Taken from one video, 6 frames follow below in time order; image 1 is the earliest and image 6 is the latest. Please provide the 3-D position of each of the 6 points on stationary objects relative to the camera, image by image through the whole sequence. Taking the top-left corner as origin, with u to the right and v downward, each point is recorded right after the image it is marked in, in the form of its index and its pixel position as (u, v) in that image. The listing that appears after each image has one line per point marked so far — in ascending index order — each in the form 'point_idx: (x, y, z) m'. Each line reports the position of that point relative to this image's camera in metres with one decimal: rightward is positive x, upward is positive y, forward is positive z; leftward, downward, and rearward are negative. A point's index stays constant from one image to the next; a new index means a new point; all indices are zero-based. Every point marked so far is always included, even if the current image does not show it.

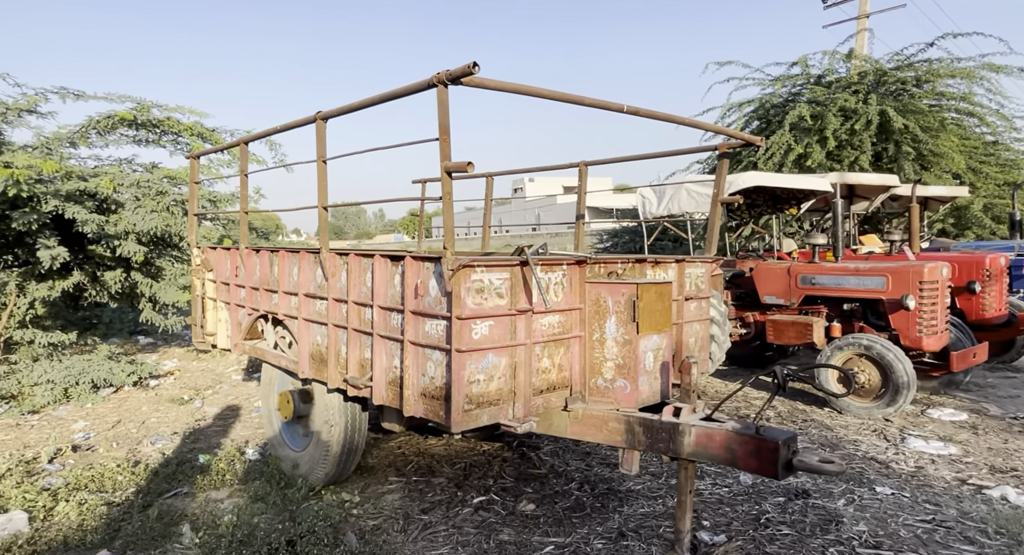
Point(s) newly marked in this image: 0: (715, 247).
0: (+1.4, +0.2, +4.9) m
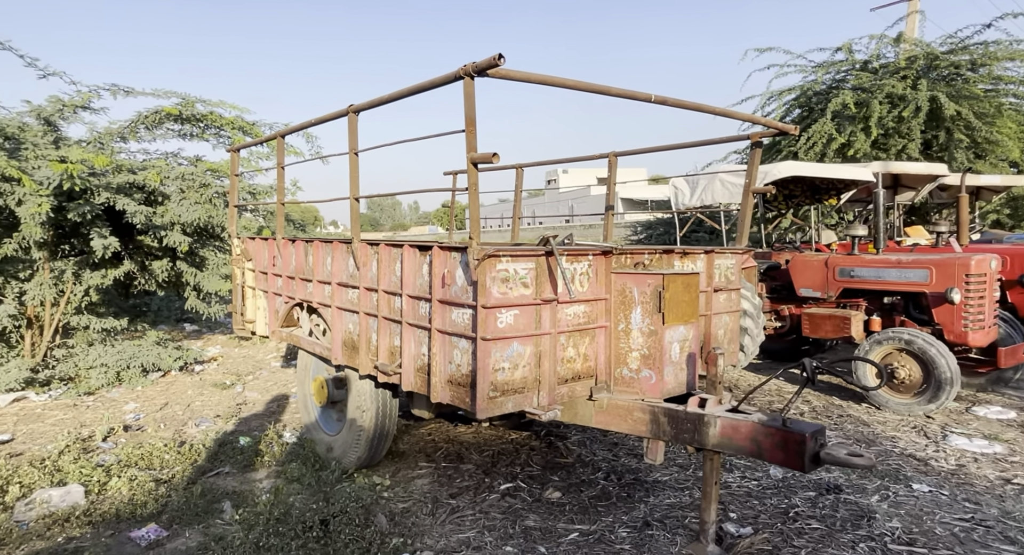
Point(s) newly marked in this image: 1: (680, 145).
0: (+1.6, +0.3, +4.8) m
1: (+1.3, +1.0, +5.4) m
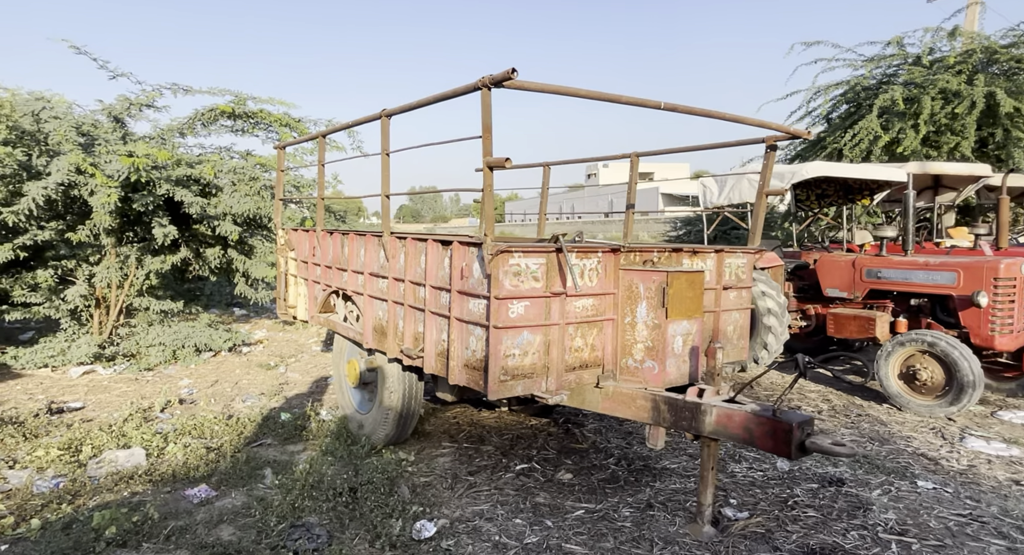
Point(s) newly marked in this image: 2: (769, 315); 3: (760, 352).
0: (+1.8, +0.3, +5.0) m
1: (+1.5, +1.1, +5.6) m
2: (+2.3, -0.3, +6.4) m
3: (+2.3, -0.7, +6.5) m
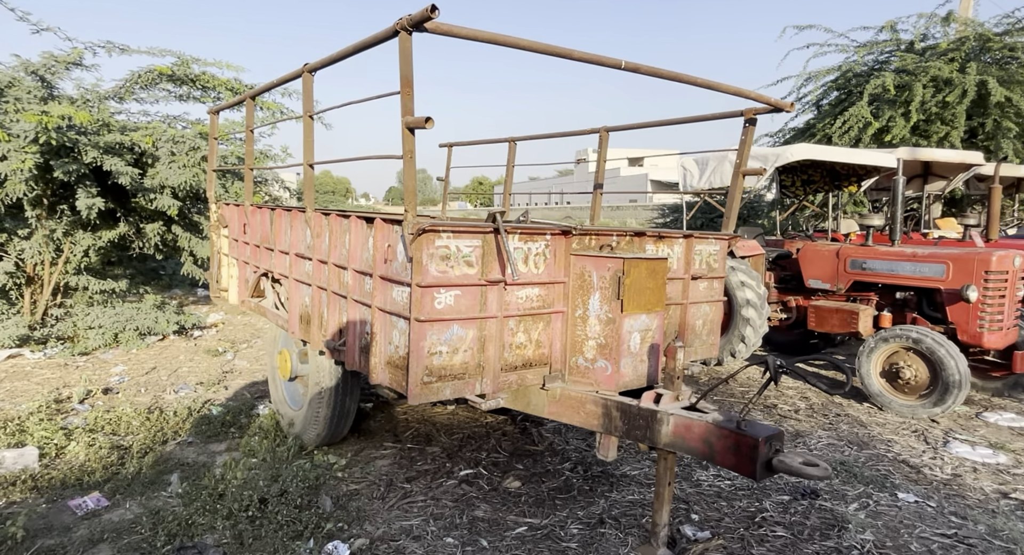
0: (+1.4, +0.3, +4.5) m
1: (+1.2, +1.1, +5.1) m
2: (+2.0, -0.2, +5.9) m
3: (+1.9, -0.6, +6.0) m
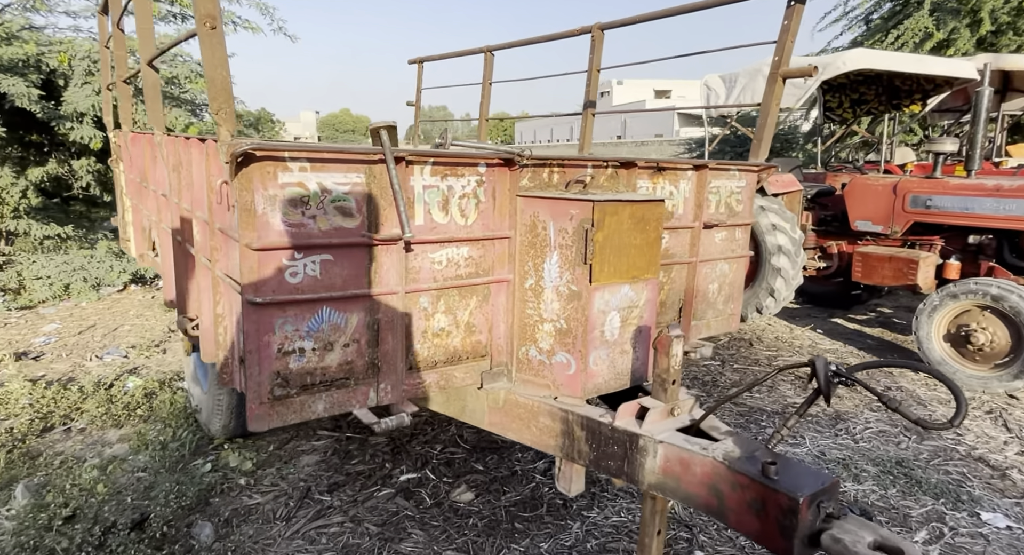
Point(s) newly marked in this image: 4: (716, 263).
0: (+1.2, +0.6, +3.3) m
1: (+1.0, +1.4, +3.8) m
2: (+1.8, +0.1, +4.7) m
3: (+1.7, -0.2, +4.8) m
4: (+0.9, +0.1, +3.0) m
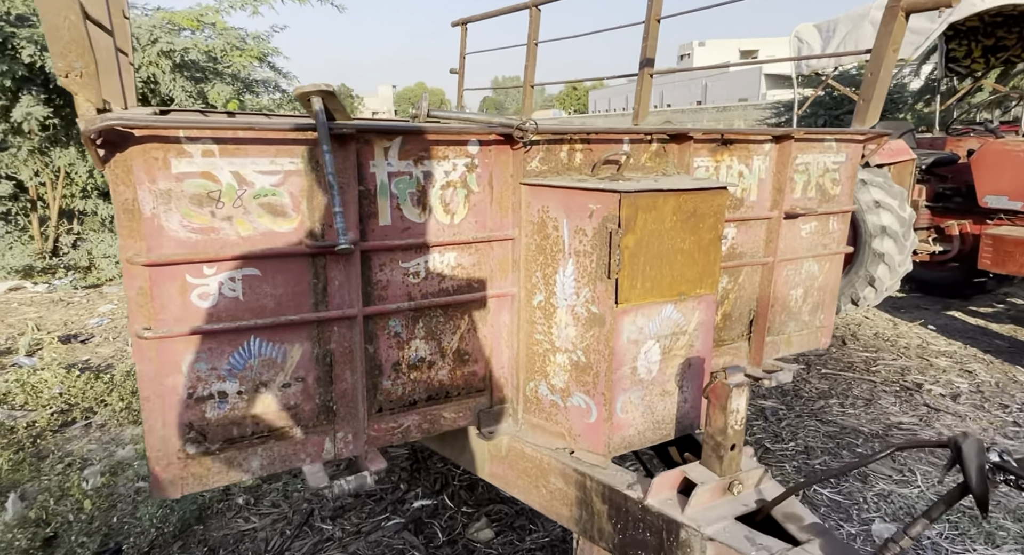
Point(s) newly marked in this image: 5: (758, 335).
0: (+1.3, +0.6, +2.5) m
1: (+1.1, +1.5, +3.0) m
2: (+2.1, +0.2, +3.9) m
3: (+2.0, -0.1, +4.0) m
4: (+1.0, 0.0, +2.3) m
5: (+0.8, -0.2, +2.3) m
